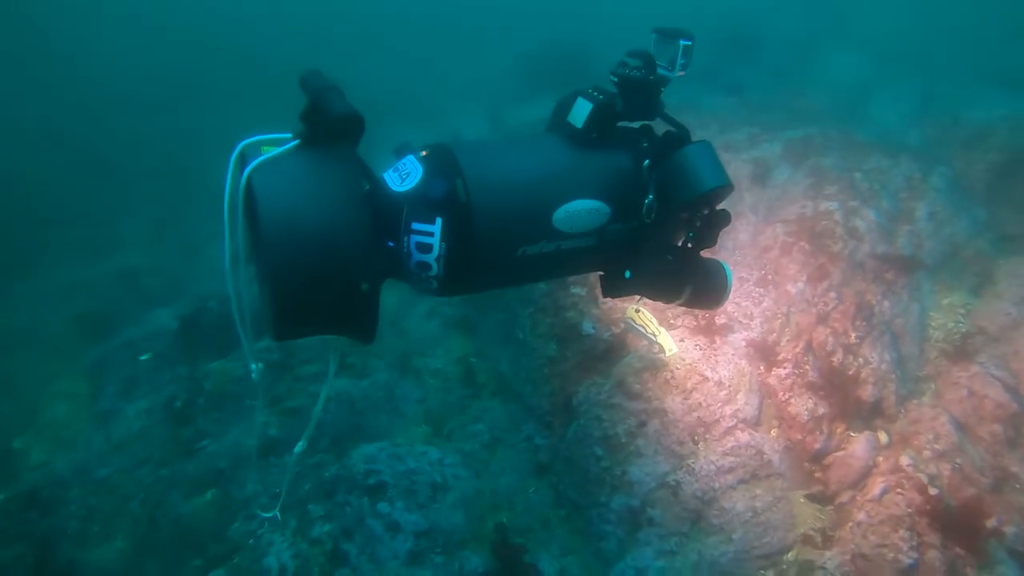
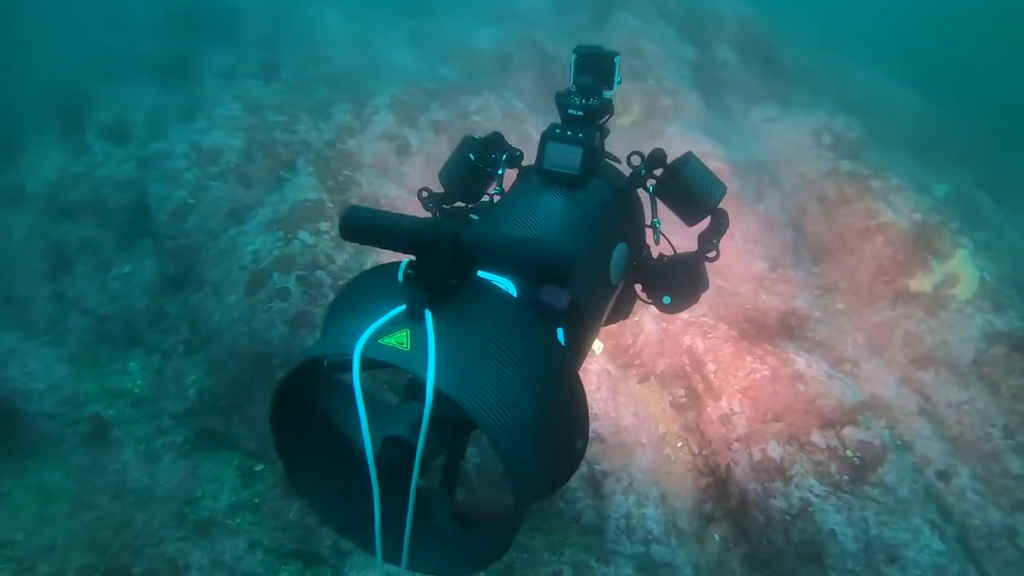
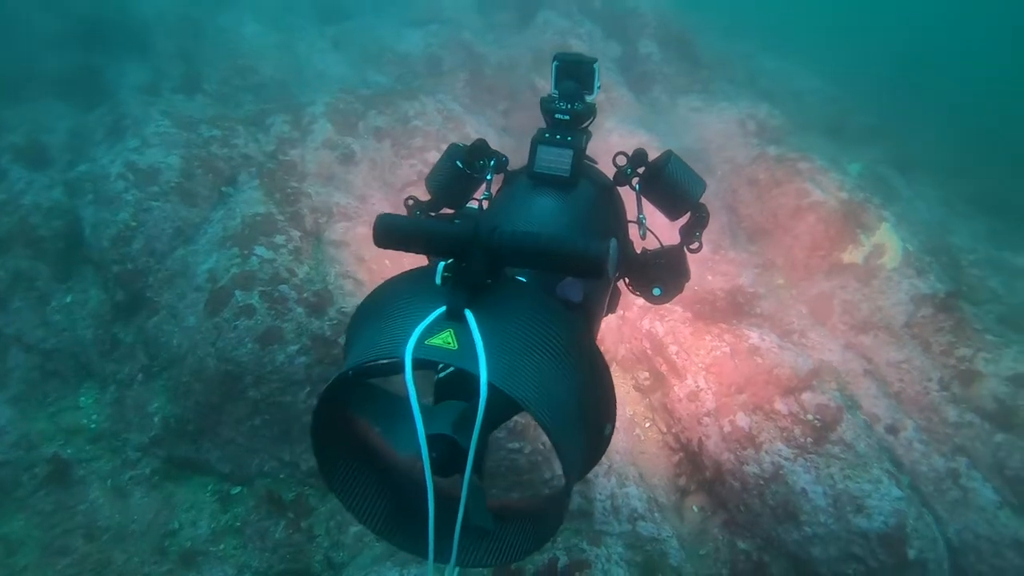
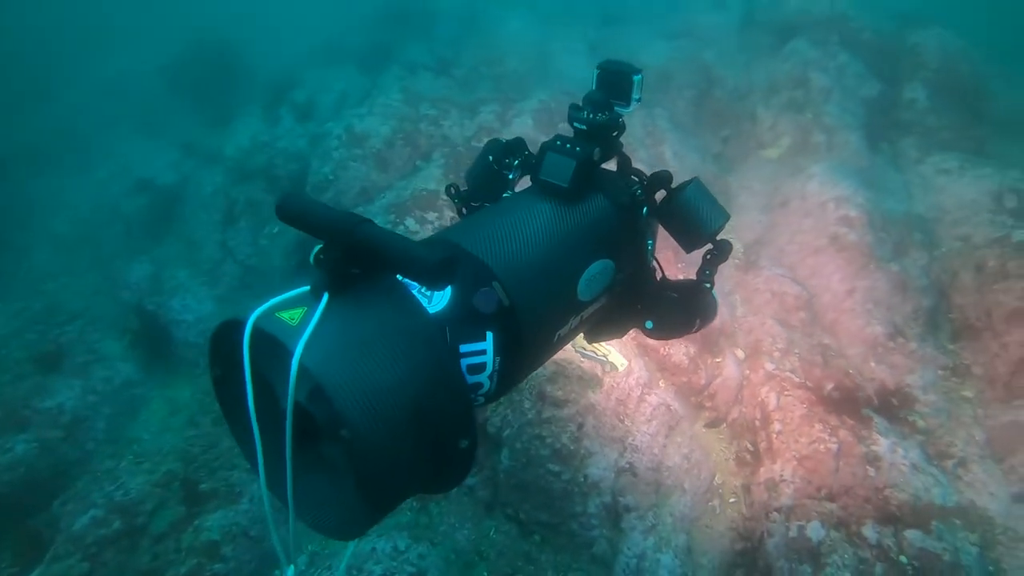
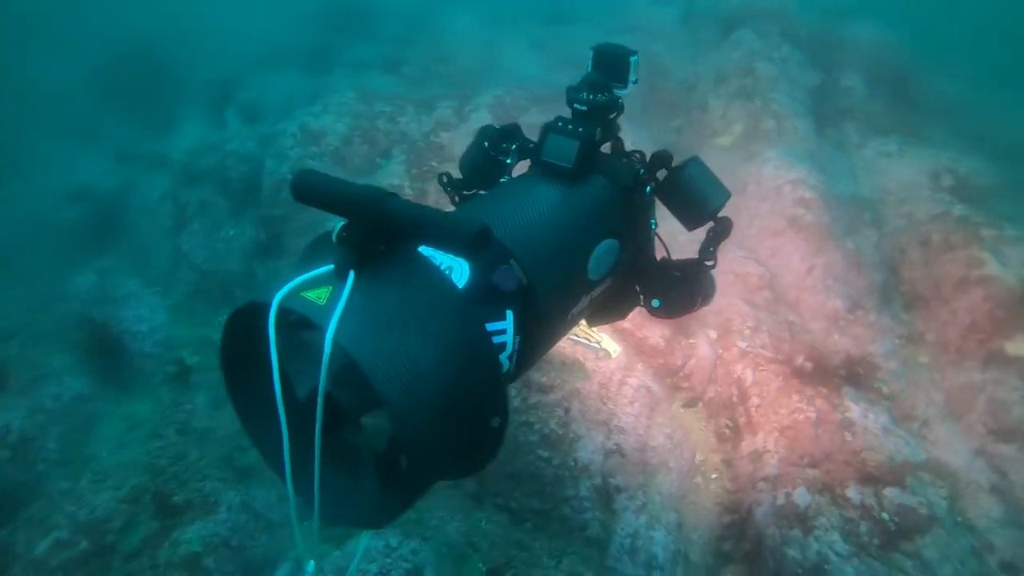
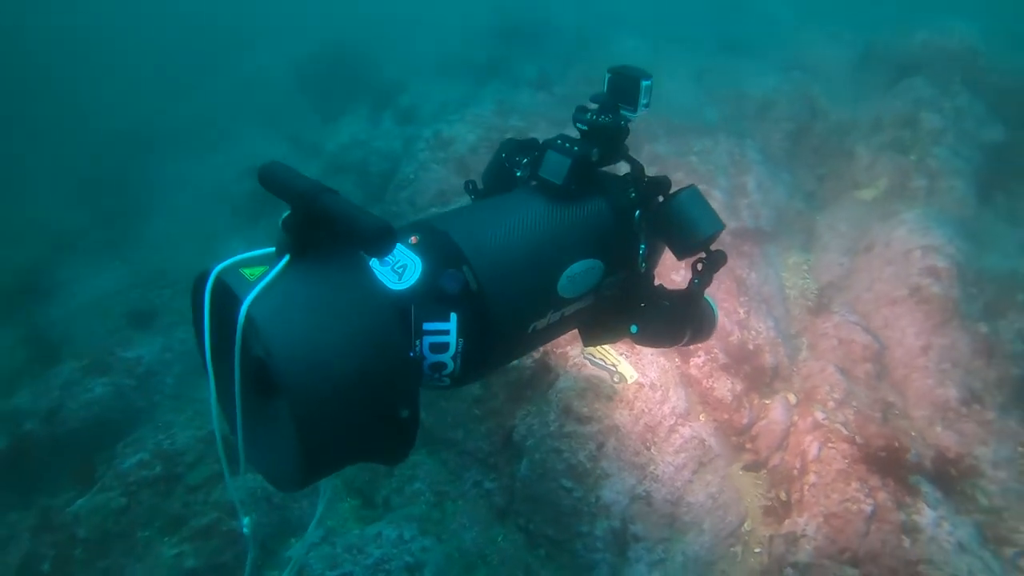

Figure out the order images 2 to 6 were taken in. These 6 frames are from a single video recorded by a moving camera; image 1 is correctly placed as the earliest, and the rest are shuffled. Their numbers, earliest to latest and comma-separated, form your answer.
6, 4, 5, 2, 3
